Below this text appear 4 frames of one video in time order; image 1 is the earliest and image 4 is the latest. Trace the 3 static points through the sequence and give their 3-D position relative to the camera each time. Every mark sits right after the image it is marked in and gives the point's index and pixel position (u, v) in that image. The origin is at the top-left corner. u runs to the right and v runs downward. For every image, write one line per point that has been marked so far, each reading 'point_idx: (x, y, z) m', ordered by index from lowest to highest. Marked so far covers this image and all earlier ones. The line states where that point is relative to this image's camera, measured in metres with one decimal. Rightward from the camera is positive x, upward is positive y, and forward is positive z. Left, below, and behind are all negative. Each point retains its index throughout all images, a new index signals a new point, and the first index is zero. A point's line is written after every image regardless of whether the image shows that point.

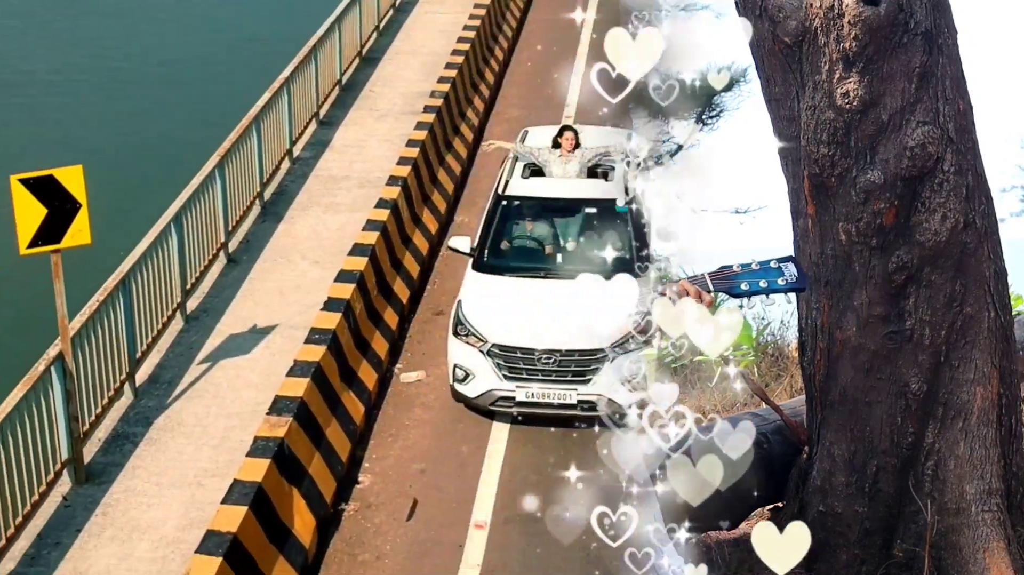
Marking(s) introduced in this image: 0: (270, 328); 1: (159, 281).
0: (-2.3, -0.4, +12.9) m
1: (-3.2, +0.1, +12.5) m
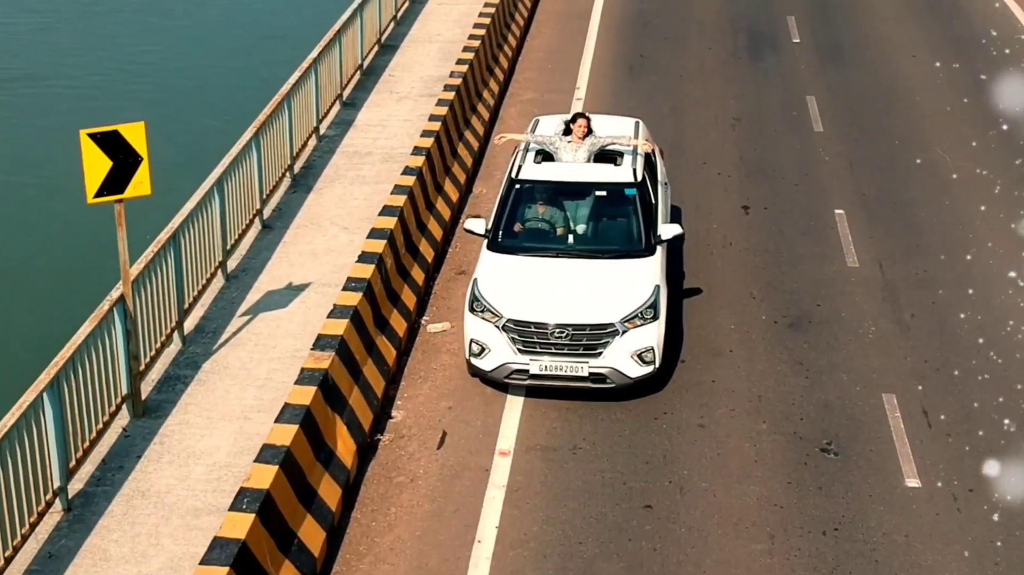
0: (-2.1, 0.0, +13.9) m
1: (-3.1, +0.5, +13.5) m
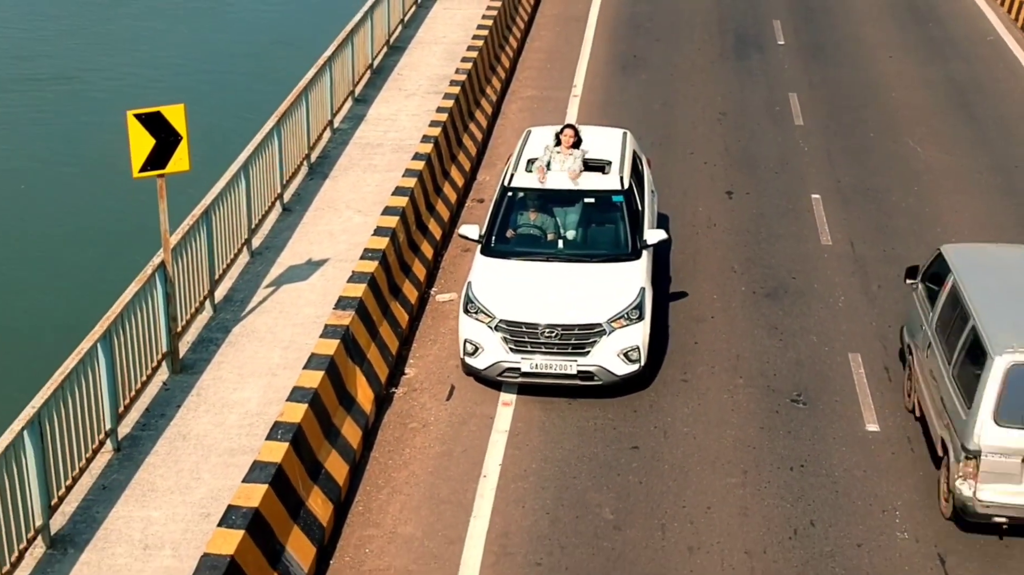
0: (-2.1, +0.3, +15.2) m
1: (-3.0, +0.7, +14.7) m
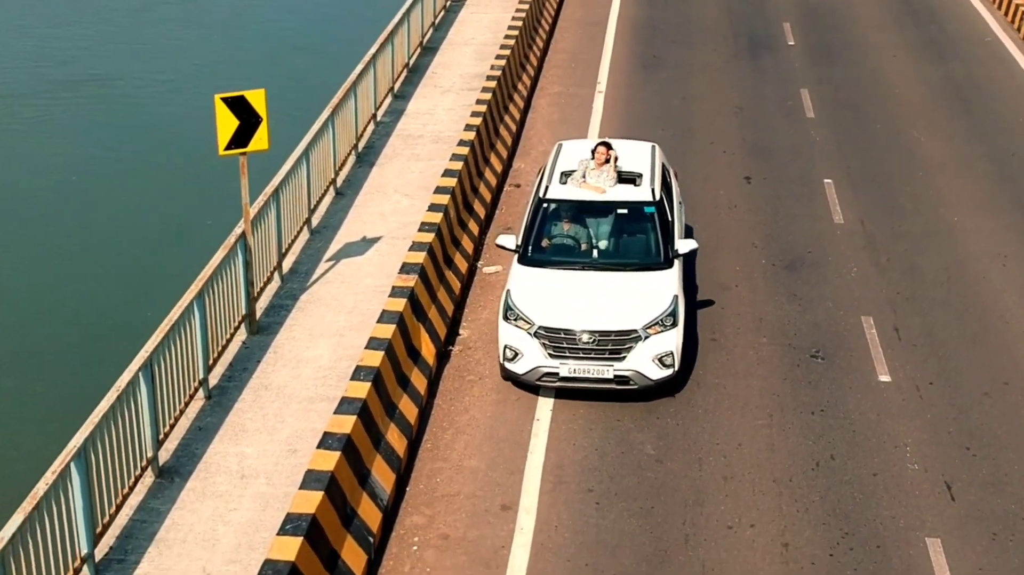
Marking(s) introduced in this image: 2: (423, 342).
0: (-1.6, +0.6, +16.6) m
1: (-2.6, +1.1, +16.1) m
2: (-0.9, -0.5, +13.4) m
